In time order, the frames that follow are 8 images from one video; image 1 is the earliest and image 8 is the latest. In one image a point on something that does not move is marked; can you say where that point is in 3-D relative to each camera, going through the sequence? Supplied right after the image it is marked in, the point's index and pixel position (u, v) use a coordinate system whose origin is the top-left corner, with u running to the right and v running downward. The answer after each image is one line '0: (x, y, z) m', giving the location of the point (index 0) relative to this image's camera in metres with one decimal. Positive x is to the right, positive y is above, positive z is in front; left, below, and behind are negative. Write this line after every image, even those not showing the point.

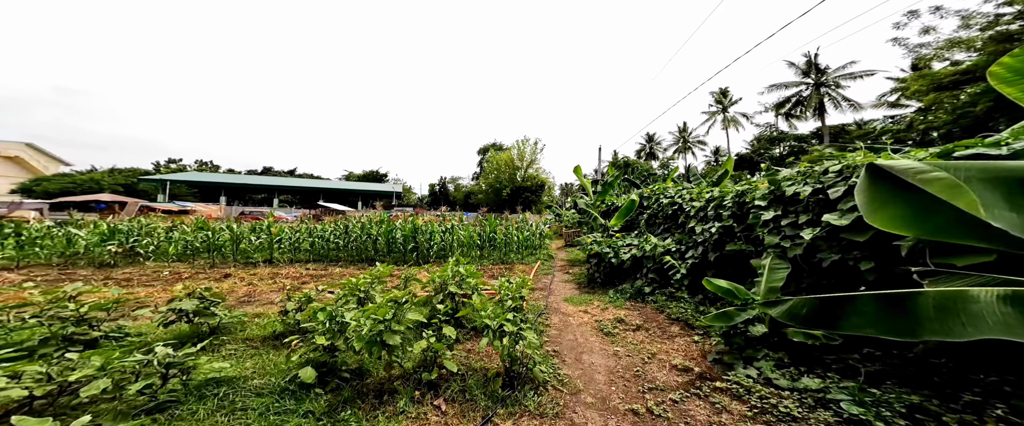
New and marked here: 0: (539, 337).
0: (+0.2, -1.0, +2.5) m
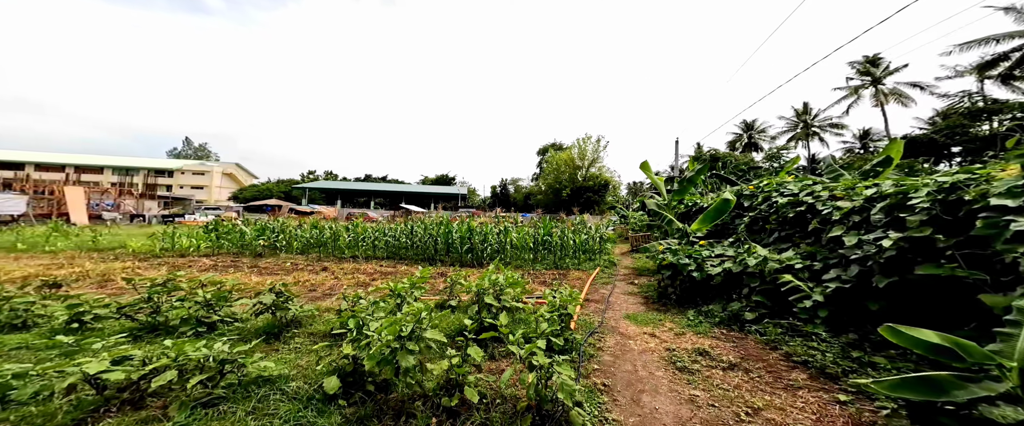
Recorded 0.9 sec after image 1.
0: (+0.5, -1.0, +2.2) m
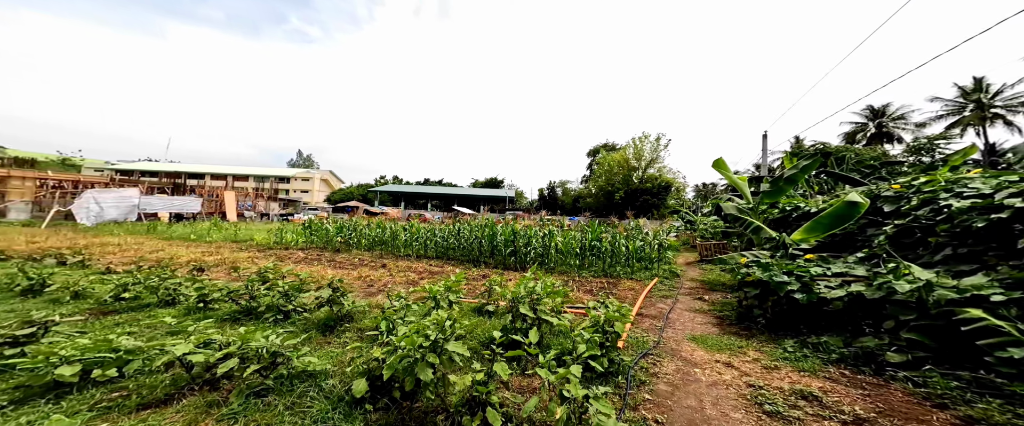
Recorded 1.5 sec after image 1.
0: (+0.7, -1.1, +1.9) m
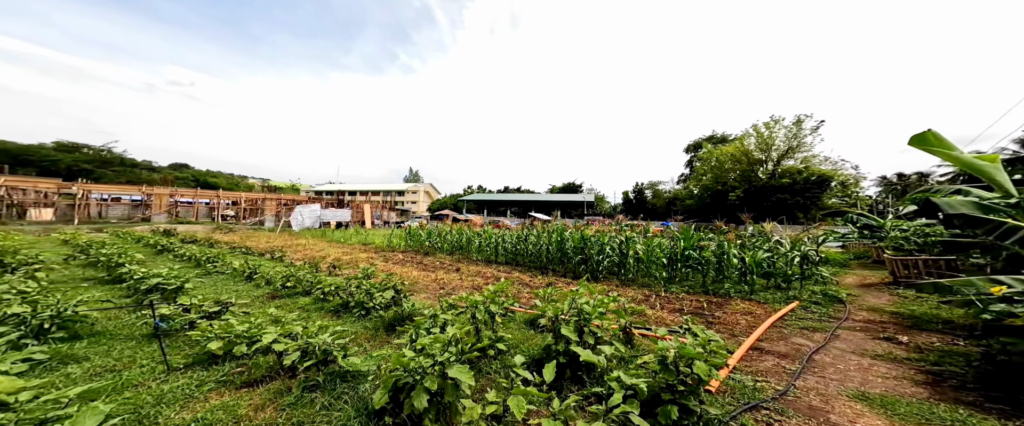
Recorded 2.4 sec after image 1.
0: (+0.8, -1.1, +1.3) m
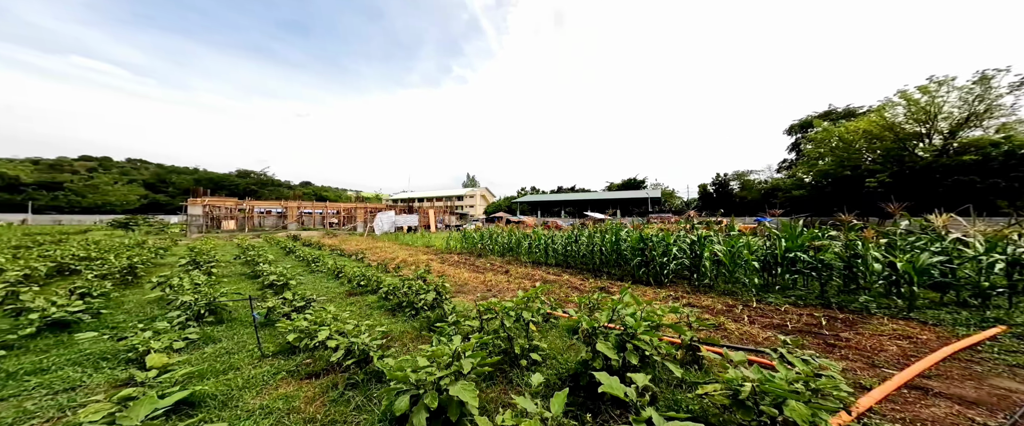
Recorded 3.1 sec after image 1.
0: (+0.8, -1.0, +0.9) m
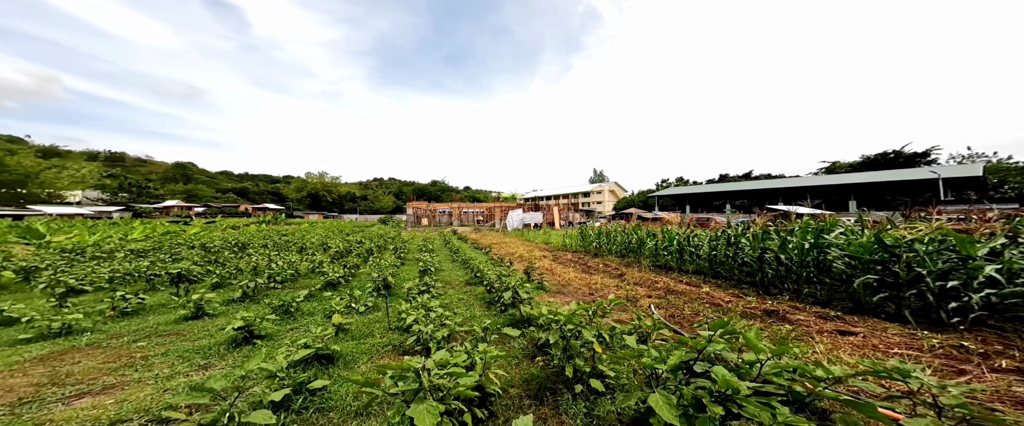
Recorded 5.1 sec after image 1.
0: (+0.6, -0.9, 0.0) m
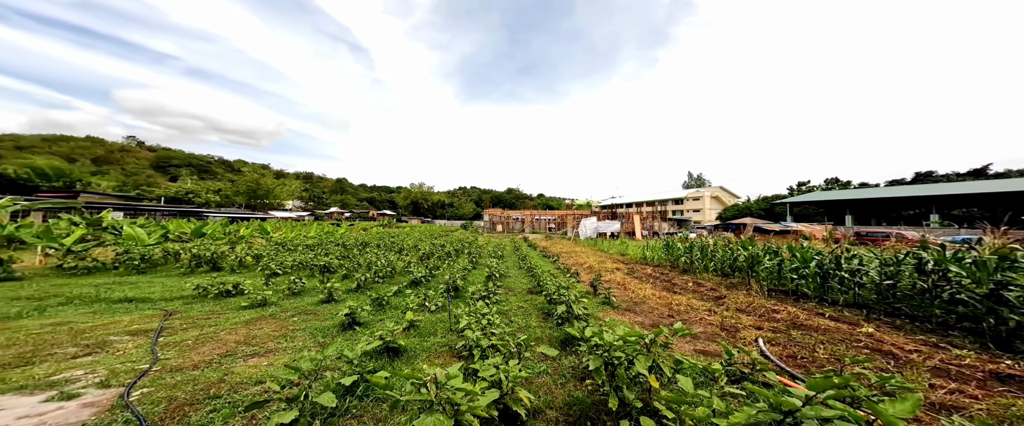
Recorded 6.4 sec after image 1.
0: (+0.5, -0.8, -0.3) m
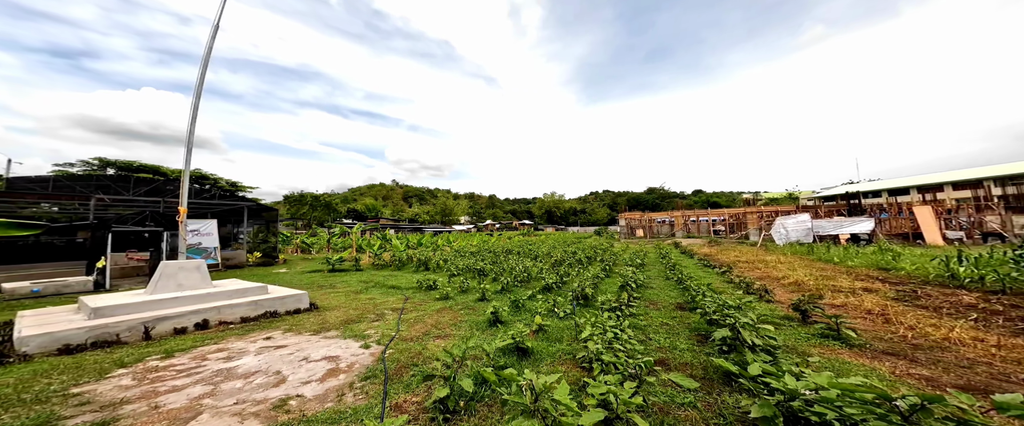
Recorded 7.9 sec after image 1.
0: (+0.4, -0.8, -0.8) m
